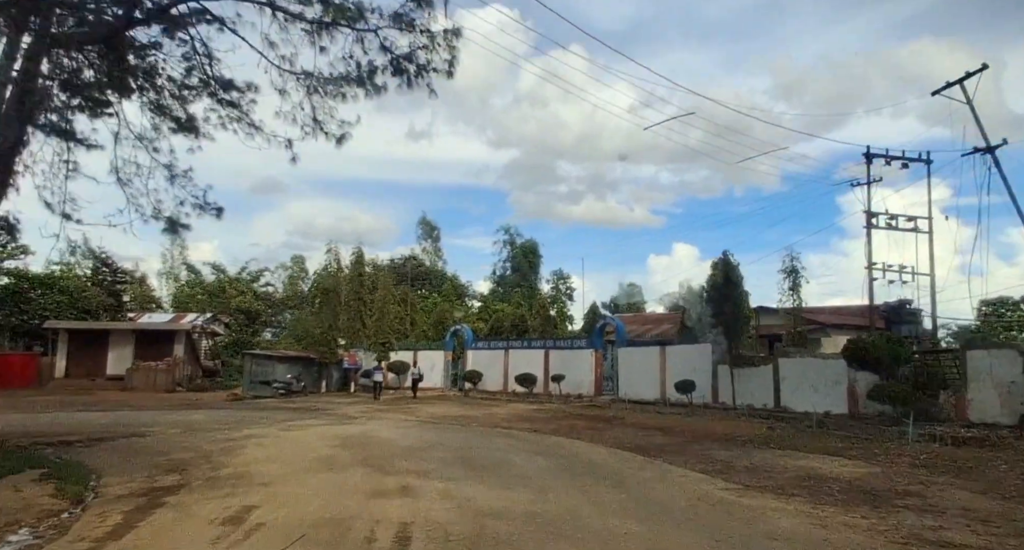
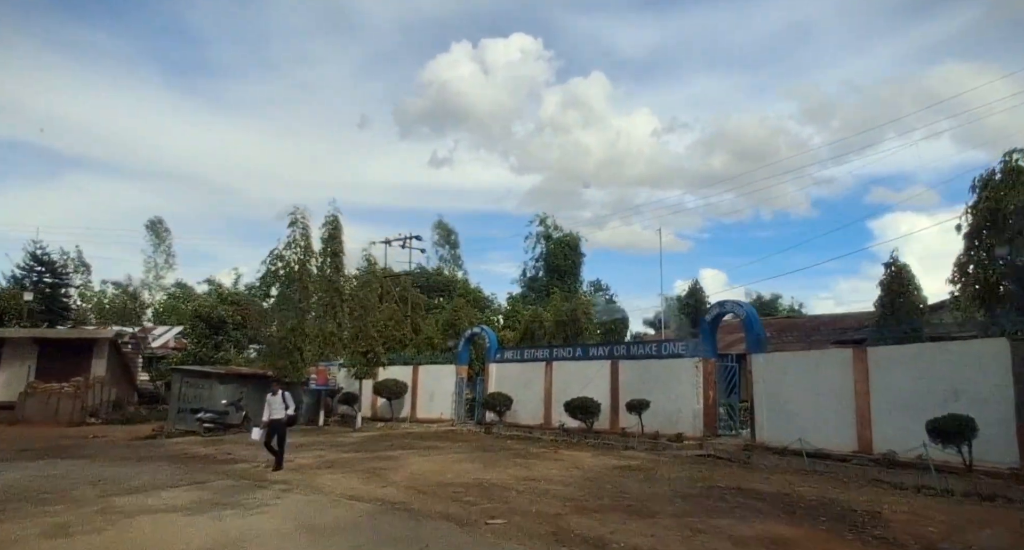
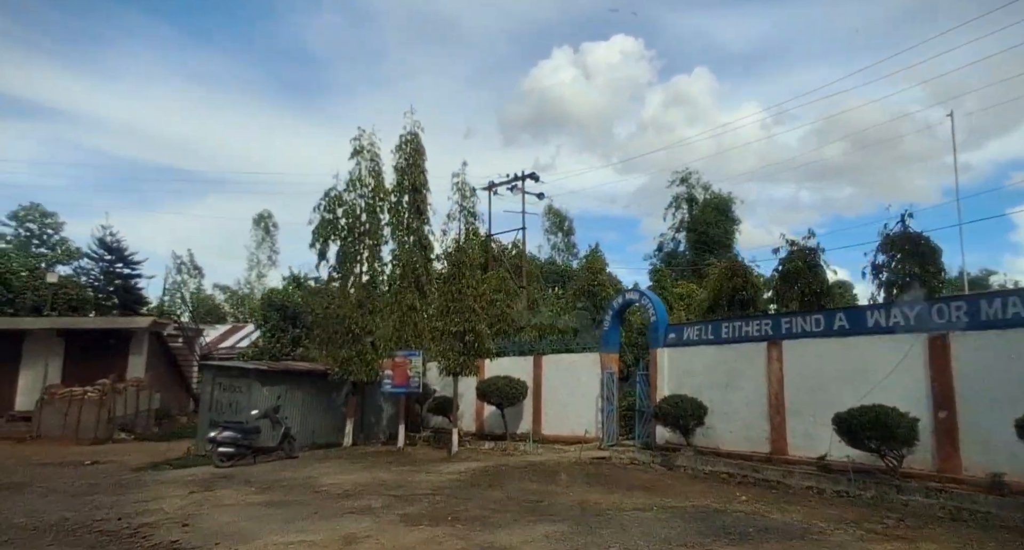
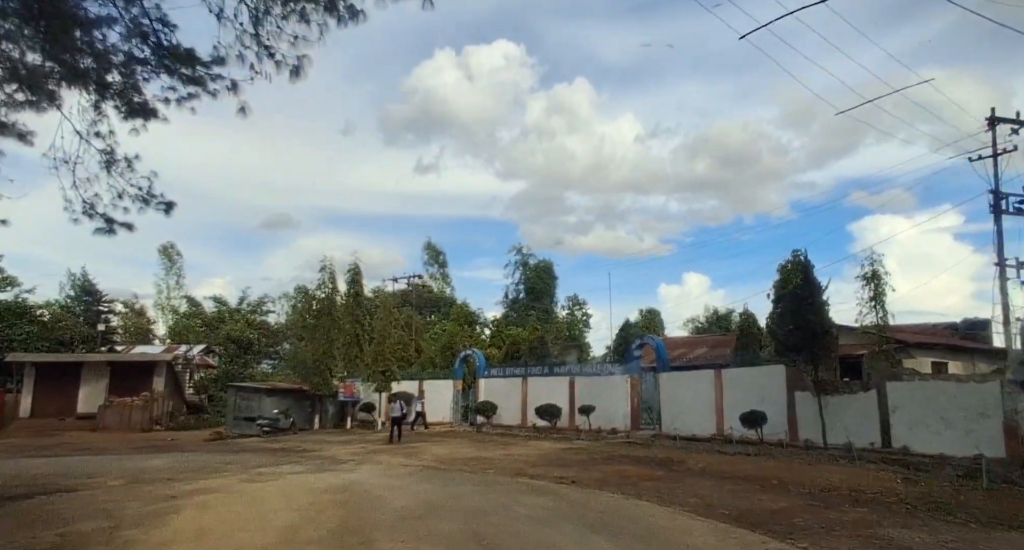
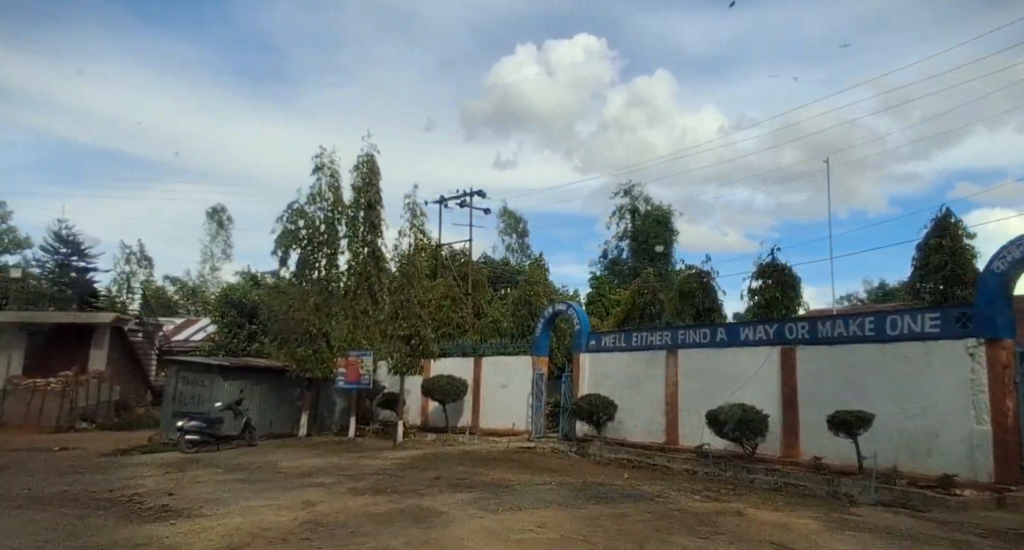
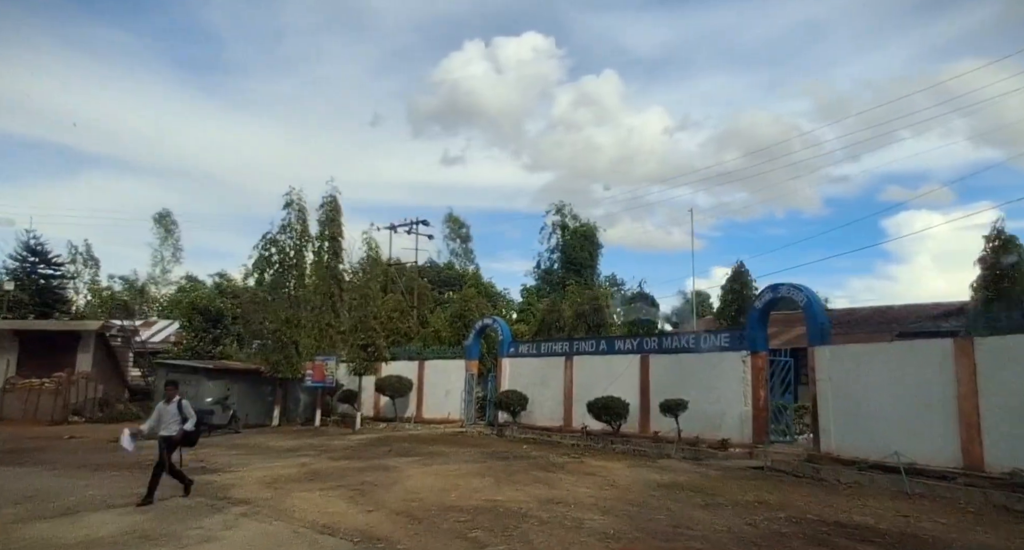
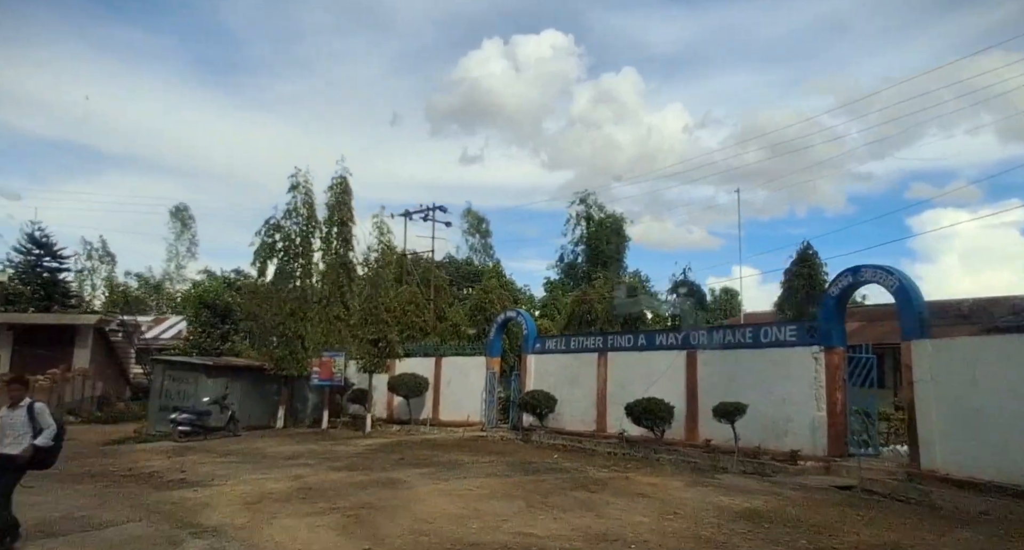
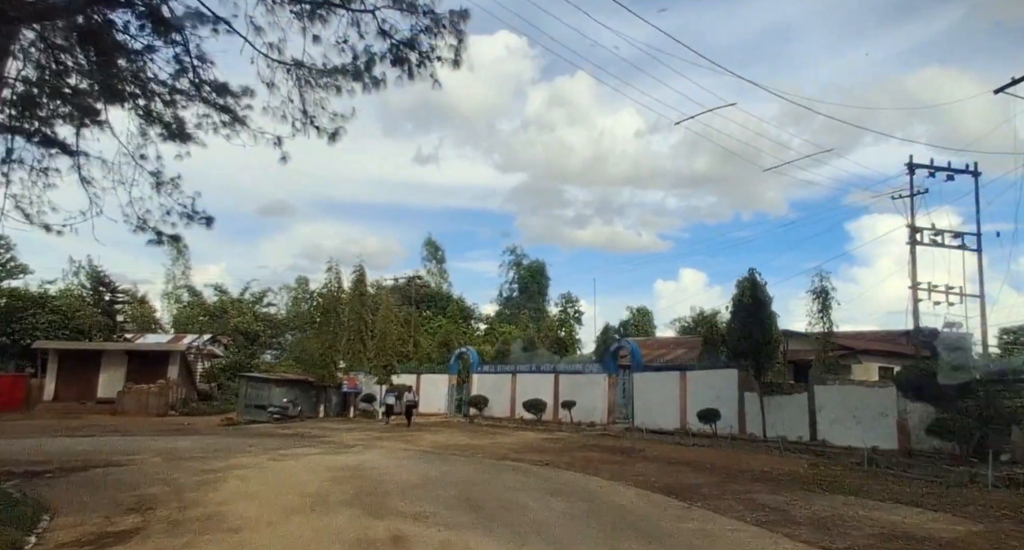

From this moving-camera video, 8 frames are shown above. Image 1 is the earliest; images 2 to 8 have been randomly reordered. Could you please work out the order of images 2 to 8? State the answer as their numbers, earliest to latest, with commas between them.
8, 4, 2, 6, 7, 5, 3
